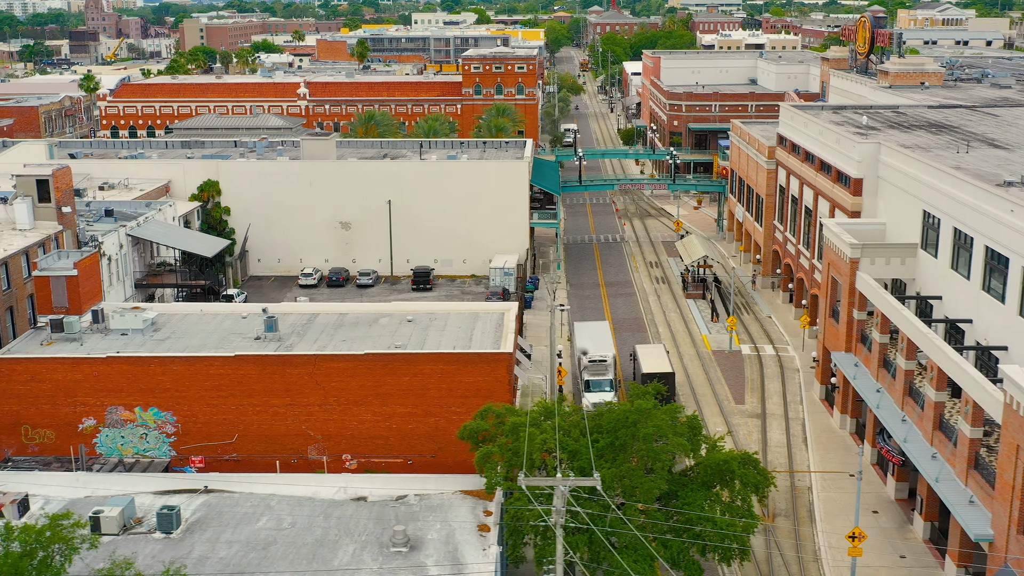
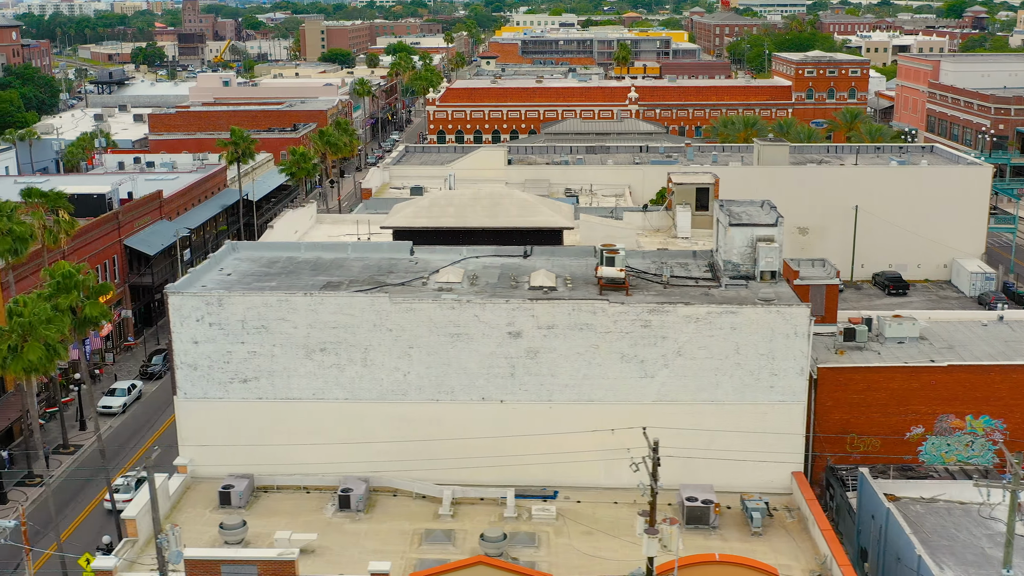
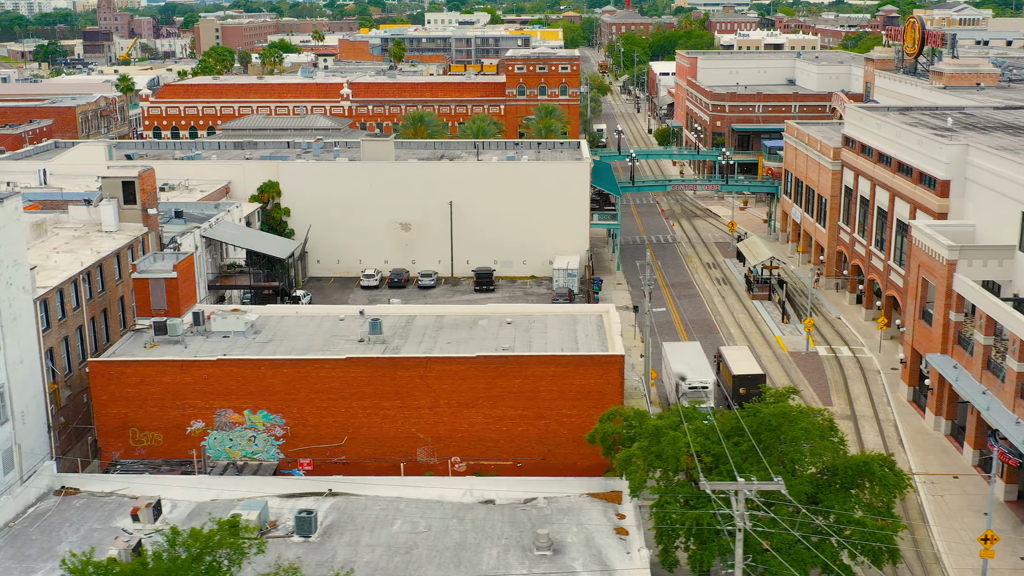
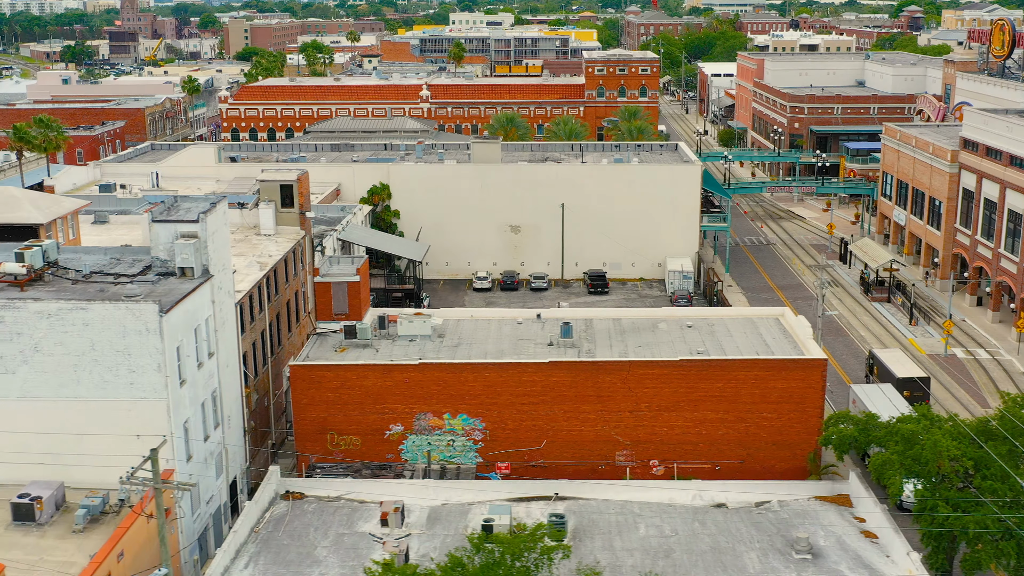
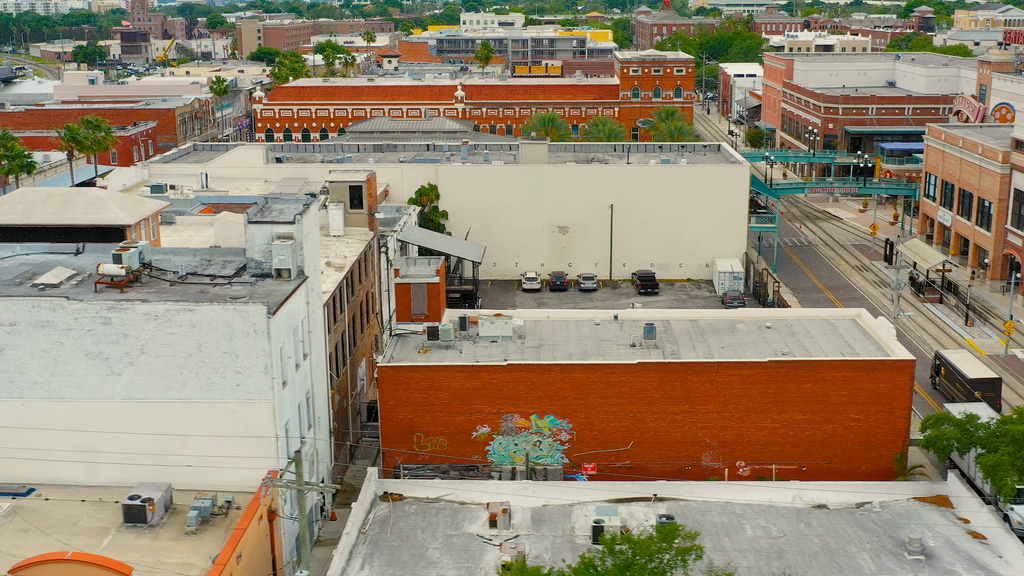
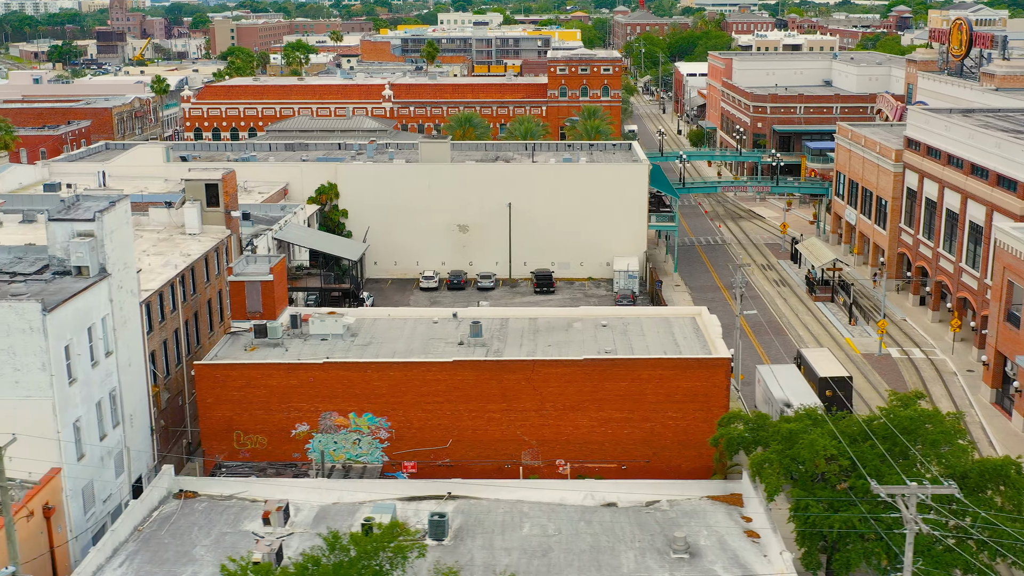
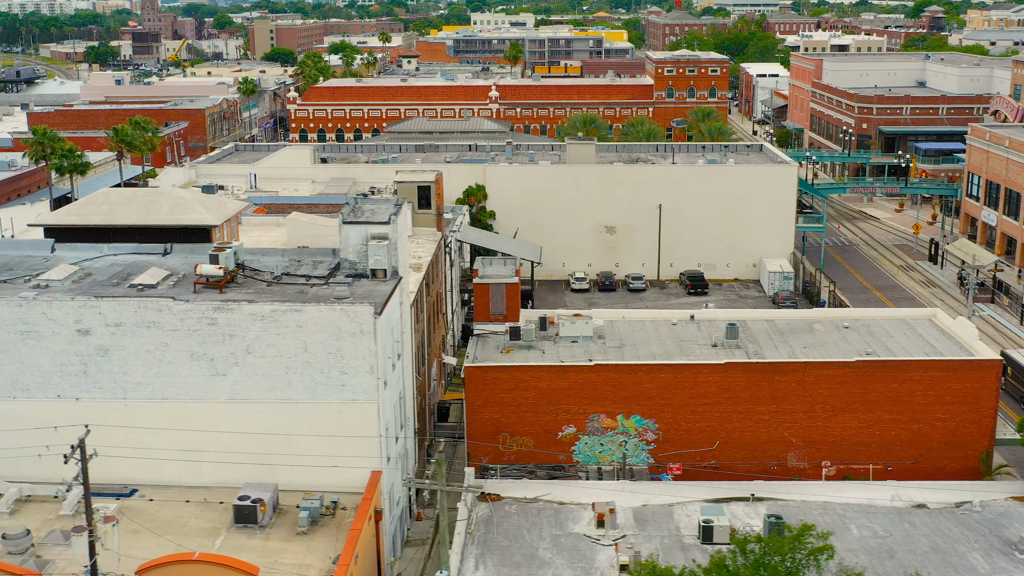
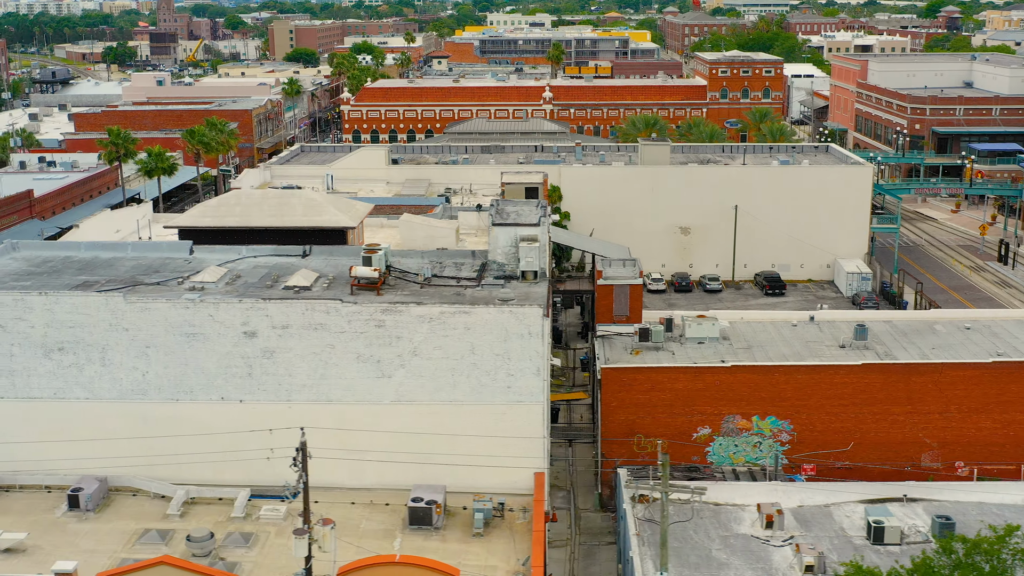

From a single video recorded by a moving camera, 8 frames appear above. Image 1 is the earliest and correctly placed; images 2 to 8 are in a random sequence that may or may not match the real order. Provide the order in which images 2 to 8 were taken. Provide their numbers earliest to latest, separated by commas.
3, 6, 4, 5, 7, 8, 2
